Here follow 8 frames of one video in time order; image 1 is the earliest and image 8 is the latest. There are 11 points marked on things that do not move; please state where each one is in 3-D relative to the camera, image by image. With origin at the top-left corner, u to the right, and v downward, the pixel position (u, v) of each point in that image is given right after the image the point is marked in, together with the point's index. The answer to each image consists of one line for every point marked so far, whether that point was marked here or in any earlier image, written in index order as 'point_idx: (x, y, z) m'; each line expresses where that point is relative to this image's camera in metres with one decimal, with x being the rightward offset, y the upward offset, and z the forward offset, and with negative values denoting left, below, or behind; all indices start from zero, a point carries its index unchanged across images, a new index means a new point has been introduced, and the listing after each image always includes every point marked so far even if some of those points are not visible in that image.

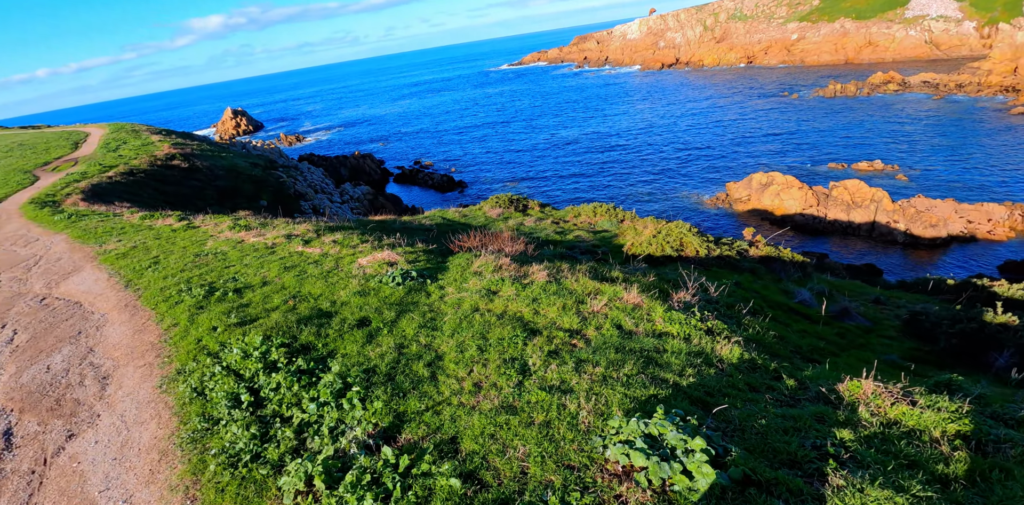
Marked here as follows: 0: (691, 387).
0: (+3.7, -2.7, +9.2) m
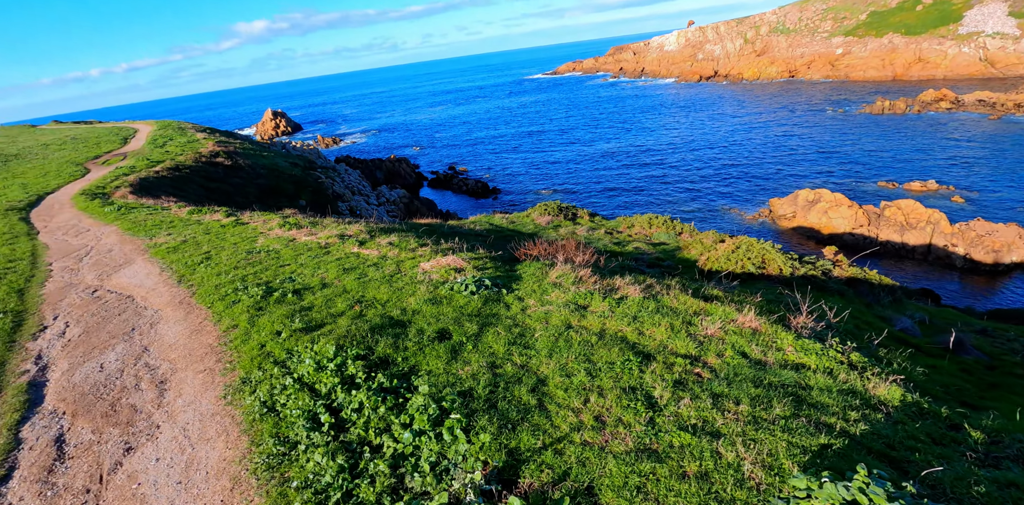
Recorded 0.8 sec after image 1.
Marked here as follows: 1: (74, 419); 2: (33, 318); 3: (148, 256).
0: (+5.8, -3.0, +7.5) m
1: (-9.0, -3.4, +9.4) m
2: (-15.9, -2.2, +15.3) m
3: (-15.8, -0.2, +19.9) m
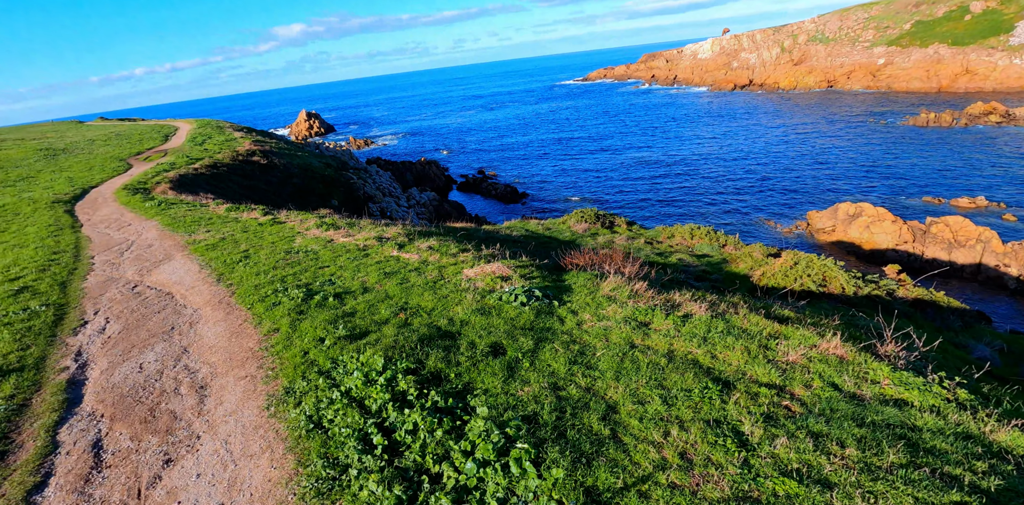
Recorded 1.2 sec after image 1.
0: (+6.9, -3.4, +6.4) m
1: (-7.8, -3.3, +9.0) m
2: (-14.5, -1.9, +15.2) m
3: (-14.0, 0.0, +19.8) m
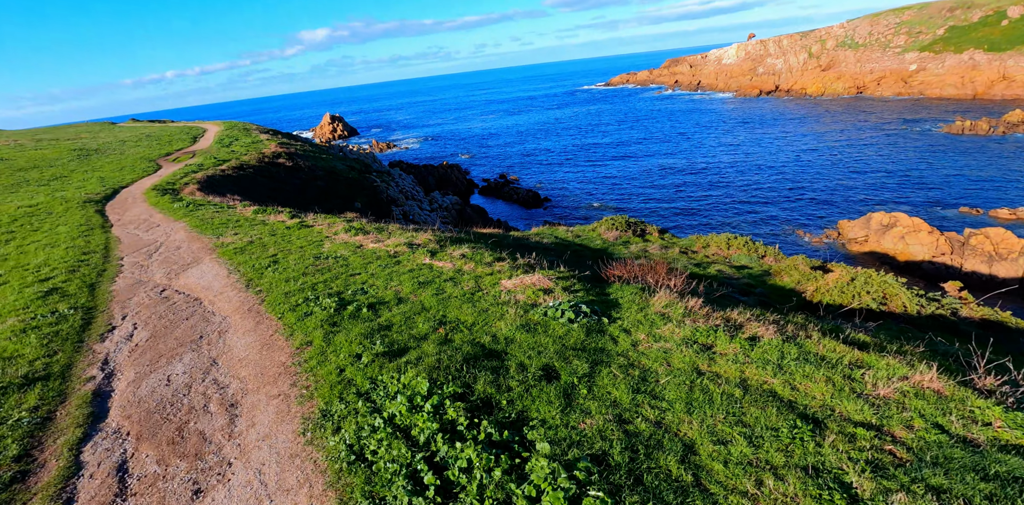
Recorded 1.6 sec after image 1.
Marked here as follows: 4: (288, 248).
0: (+7.8, -3.7, +5.3) m
1: (-6.8, -3.5, +8.4) m
2: (-13.2, -2.0, +14.9) m
3: (-12.6, -0.1, +19.4) m
4: (-9.6, +0.2, +19.8) m
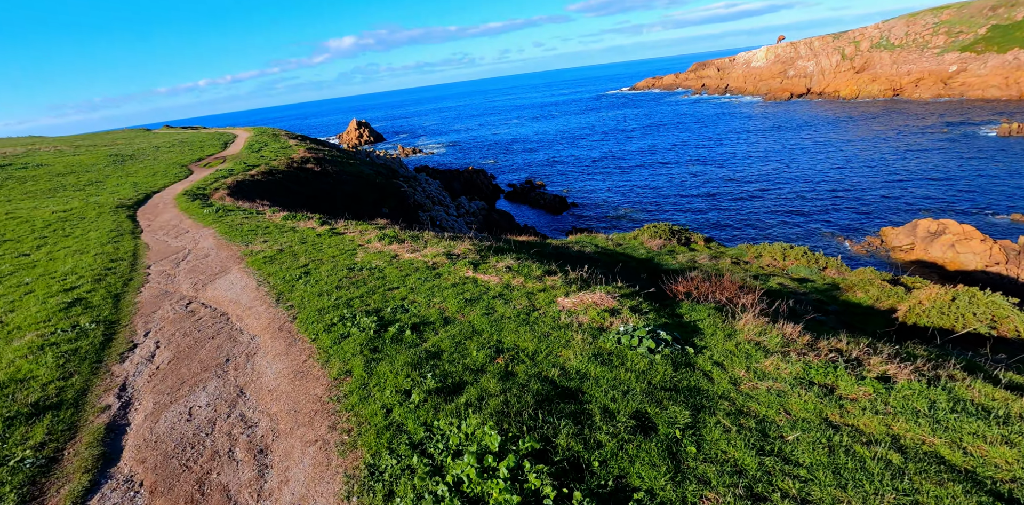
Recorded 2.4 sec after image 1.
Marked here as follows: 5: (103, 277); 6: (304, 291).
0: (+8.9, -4.1, +3.3) m
1: (-5.5, -3.8, +7.0) m
2: (-11.6, -2.3, +13.8) m
3: (-10.7, -0.5, +18.3) m
4: (-7.8, -0.2, +18.6) m
5: (-17.4, -1.0, +19.5) m
6: (-6.6, -1.2, +14.5) m
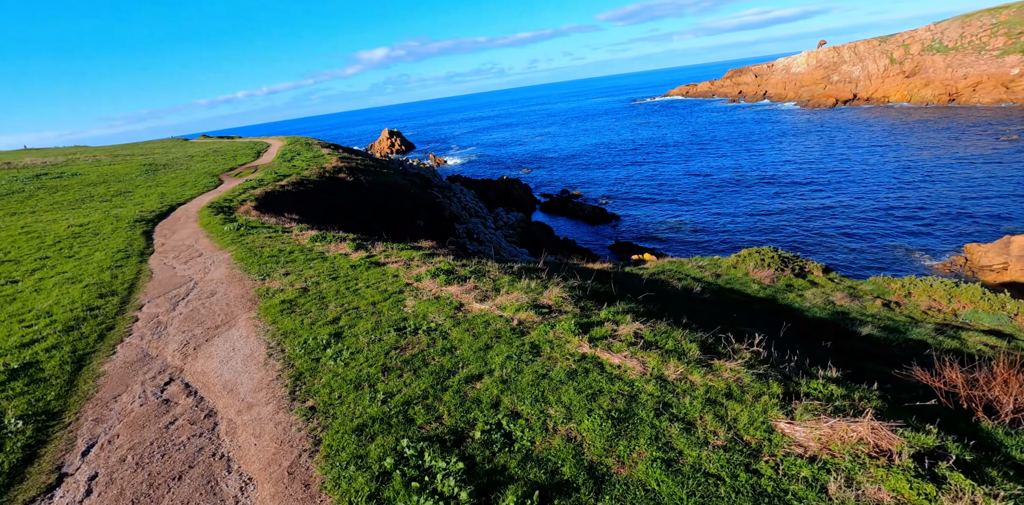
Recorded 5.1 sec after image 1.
0: (+11.2, -5.3, -2.9) m
1: (-3.0, -4.9, +1.7) m
2: (-8.7, -3.6, +8.8) m
3: (-7.5, -1.8, +13.3) m
4: (-4.5, -1.5, +13.4) m
5: (-14.1, -2.3, +14.9) m
6: (-3.6, -2.5, +9.3) m
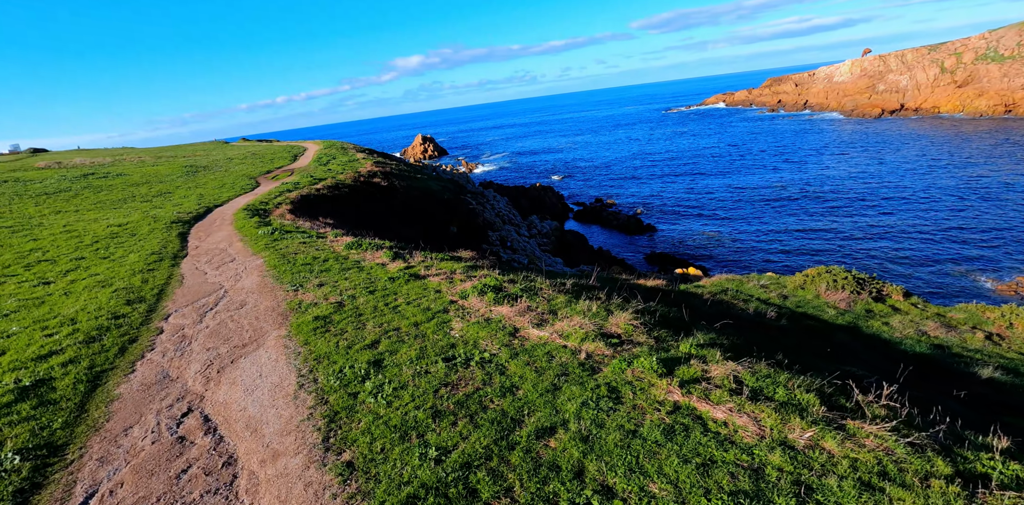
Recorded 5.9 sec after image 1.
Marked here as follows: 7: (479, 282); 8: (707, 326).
0: (+11.7, -5.8, -5.3) m
1: (-2.2, -5.1, +0.1) m
2: (-7.4, -3.8, +7.5) m
3: (-6.0, -2.1, +12.0) m
4: (-3.0, -1.9, +11.9) m
5: (-12.4, -2.4, +13.9) m
6: (-2.3, -2.8, +7.7) m
7: (-1.0, -1.0, +14.9) m
8: (+5.6, -2.0, +12.4) m
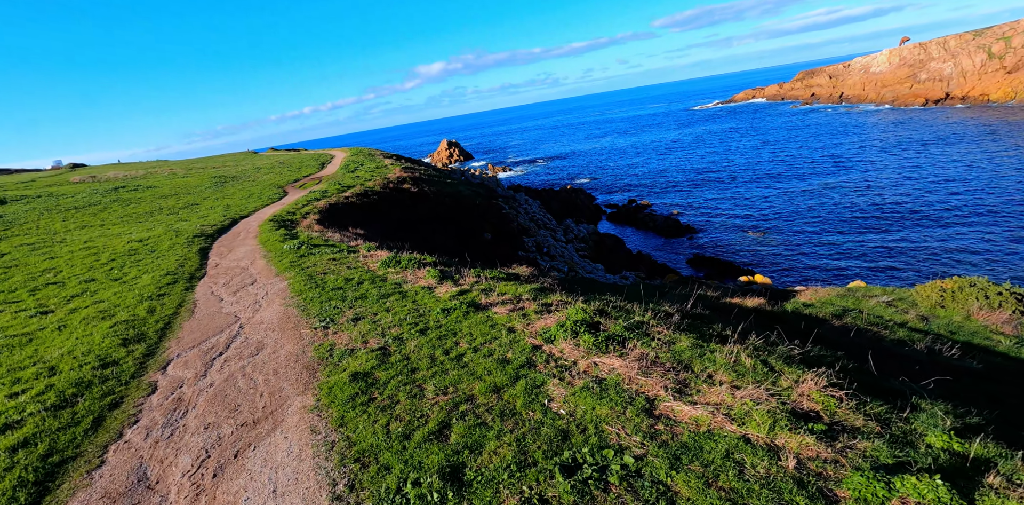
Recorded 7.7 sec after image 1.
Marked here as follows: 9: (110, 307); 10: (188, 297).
0: (+13.1, -6.1, -9.8) m
1: (-0.5, -5.7, -3.7) m
2: (-5.4, -4.4, +4.1) m
3: (-3.7, -2.8, +8.5) m
4: (-0.7, -2.5, +8.2) m
5: (-10.1, -3.2, +10.7) m
6: (-0.3, -3.4, +4.0) m
7: (+1.3, -1.6, +11.1) m
8: (+7.9, -2.5, +8.3) m
9: (-15.2, -2.1, +17.3) m
10: (-12.9, -1.8, +18.3) m
